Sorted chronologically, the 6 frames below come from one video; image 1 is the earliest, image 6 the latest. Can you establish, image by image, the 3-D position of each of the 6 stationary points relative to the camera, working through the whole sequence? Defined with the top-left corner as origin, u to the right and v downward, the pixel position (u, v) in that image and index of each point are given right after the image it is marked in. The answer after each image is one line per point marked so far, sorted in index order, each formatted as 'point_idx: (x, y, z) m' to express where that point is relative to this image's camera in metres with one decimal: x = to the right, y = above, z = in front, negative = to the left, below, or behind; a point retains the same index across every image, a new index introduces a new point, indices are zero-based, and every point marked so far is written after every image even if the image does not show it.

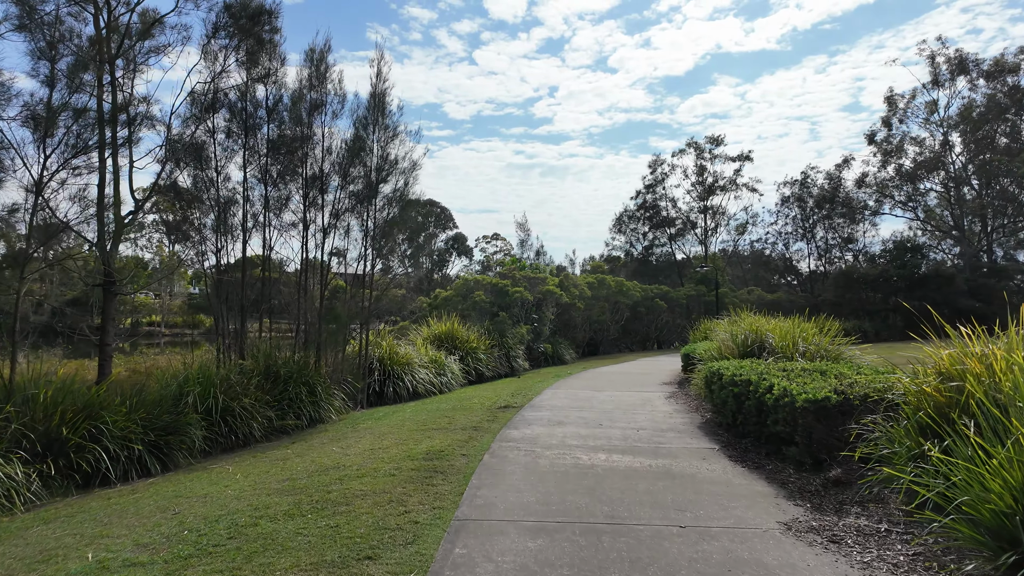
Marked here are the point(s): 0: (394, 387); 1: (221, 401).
0: (-2.2, -1.8, +10.7) m
1: (-3.5, -1.4, +7.1) m
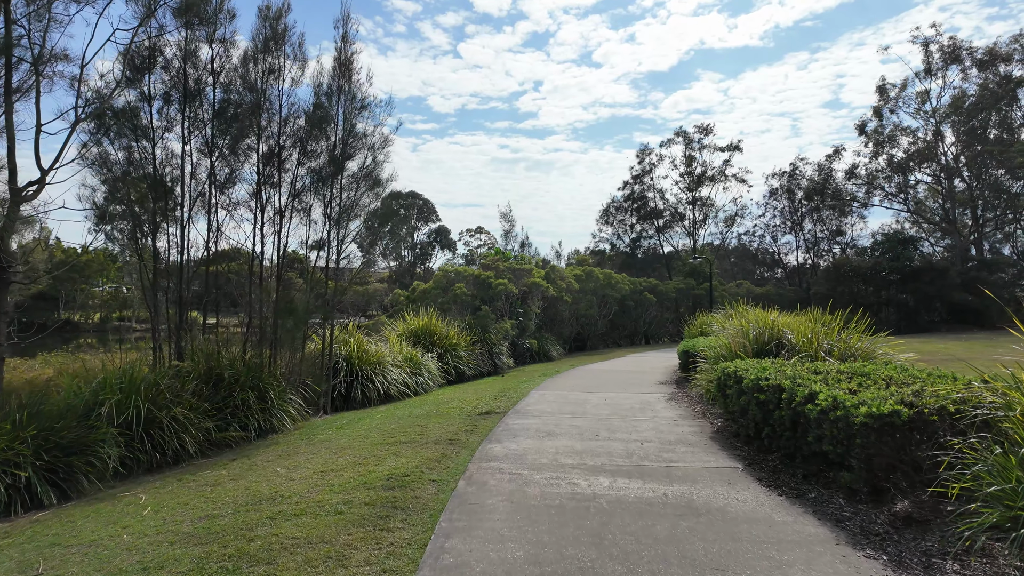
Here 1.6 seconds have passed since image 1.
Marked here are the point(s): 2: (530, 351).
0: (-2.4, -1.7, +9.5) m
1: (-3.7, -1.2, +5.9) m
2: (+0.5, -1.8, +16.6) m
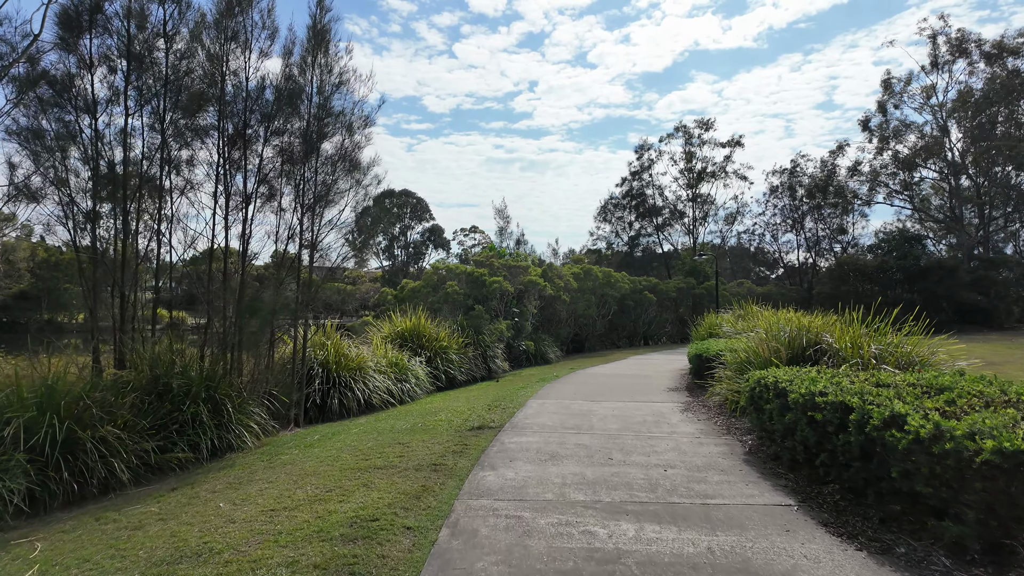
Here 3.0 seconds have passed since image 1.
0: (-2.5, -1.6, +8.5) m
1: (-3.7, -1.2, +4.9) m
2: (+0.4, -1.7, +15.6) m
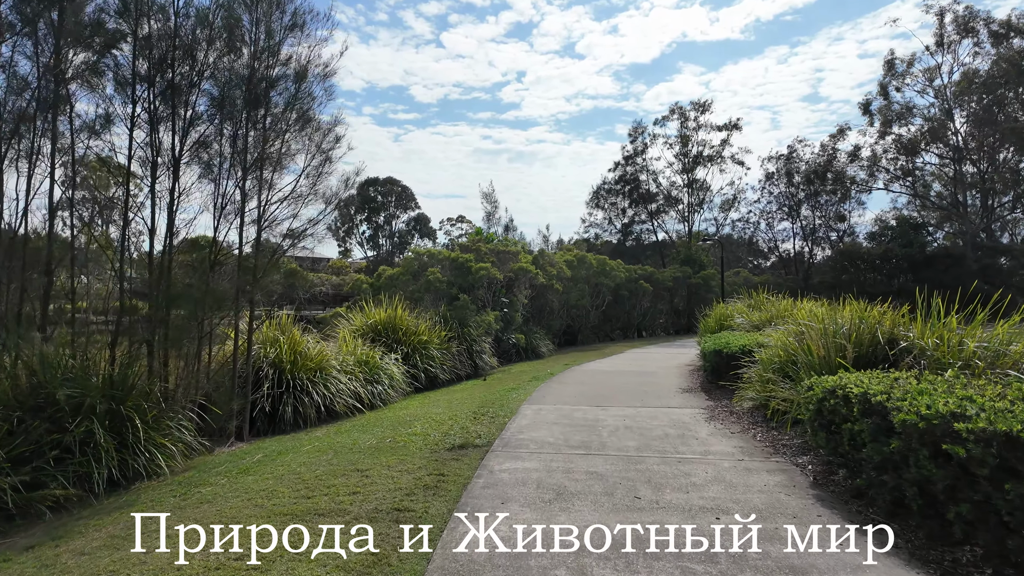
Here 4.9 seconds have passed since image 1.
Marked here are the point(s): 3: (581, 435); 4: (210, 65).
0: (-2.6, -1.4, +7.1) m
1: (-3.8, -1.1, +3.4) m
2: (+0.1, -1.4, +14.2) m
3: (+0.7, -1.4, +5.6) m
4: (-3.3, +2.4, +6.4) m
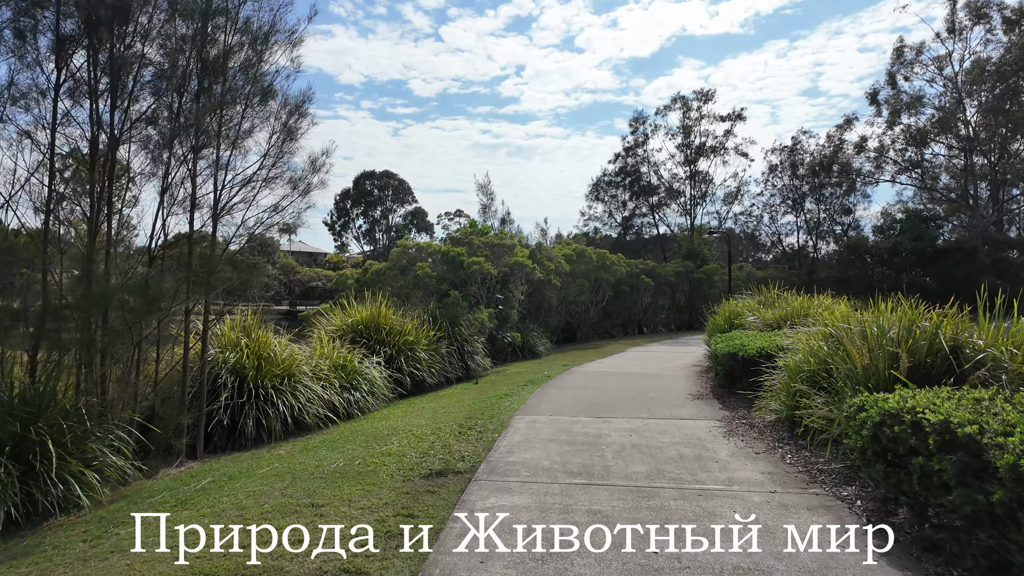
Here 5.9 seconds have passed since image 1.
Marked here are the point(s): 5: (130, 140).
0: (-2.7, -1.4, +6.3) m
1: (-3.9, -1.1, +2.6) m
2: (0.0, -1.3, +13.4) m
3: (+0.6, -1.4, +4.8) m
4: (-3.4, +2.5, +5.5) m
5: (-3.6, +1.4, +5.5) m
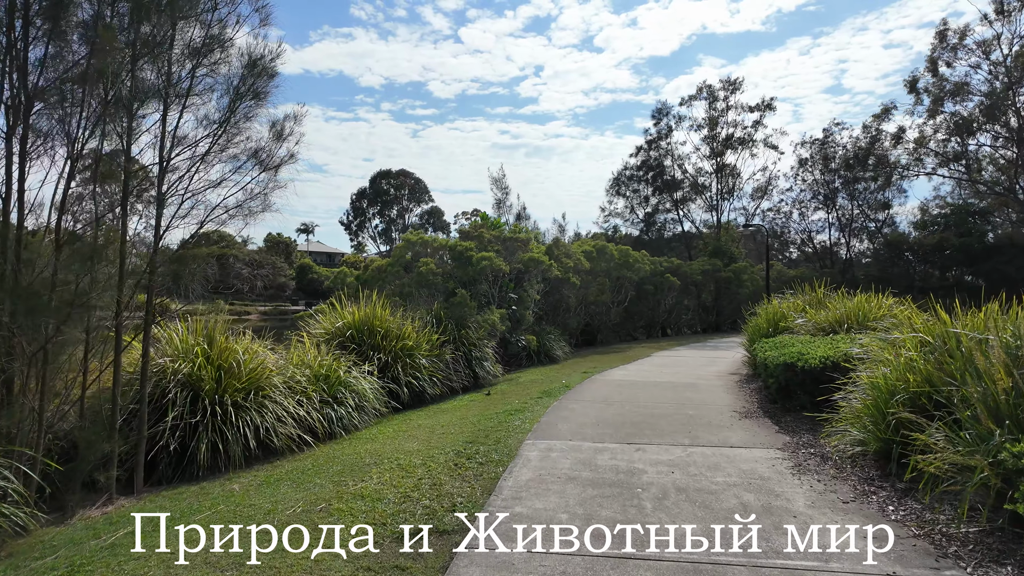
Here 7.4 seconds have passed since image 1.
0: (-2.6, -1.4, +5.2) m
1: (-3.9, -1.0, +1.5) m
2: (+0.3, -1.3, +12.2) m
3: (+0.6, -1.4, +3.6) m
4: (-3.3, +2.5, +4.4) m
5: (-3.6, +1.5, +4.5) m
